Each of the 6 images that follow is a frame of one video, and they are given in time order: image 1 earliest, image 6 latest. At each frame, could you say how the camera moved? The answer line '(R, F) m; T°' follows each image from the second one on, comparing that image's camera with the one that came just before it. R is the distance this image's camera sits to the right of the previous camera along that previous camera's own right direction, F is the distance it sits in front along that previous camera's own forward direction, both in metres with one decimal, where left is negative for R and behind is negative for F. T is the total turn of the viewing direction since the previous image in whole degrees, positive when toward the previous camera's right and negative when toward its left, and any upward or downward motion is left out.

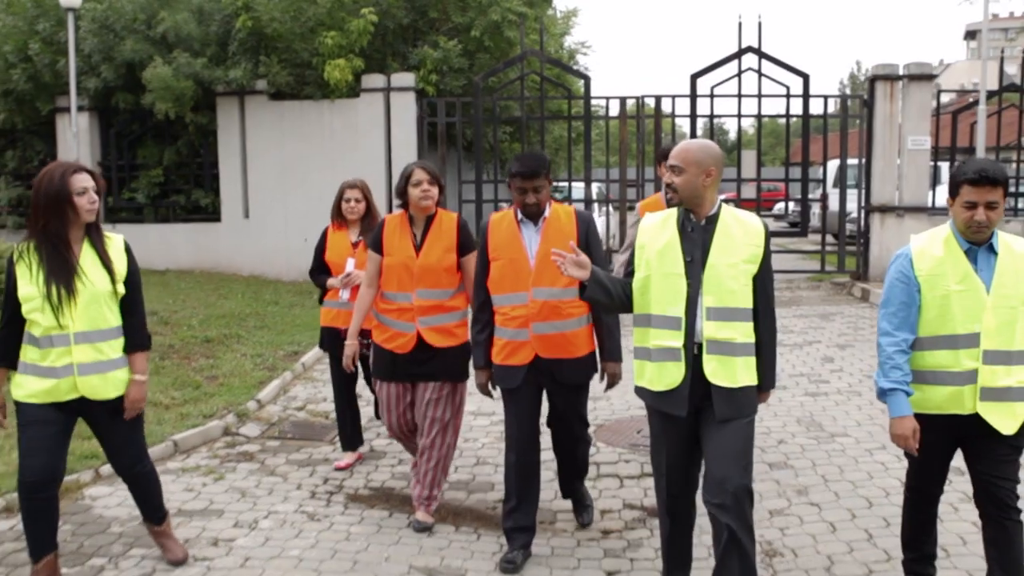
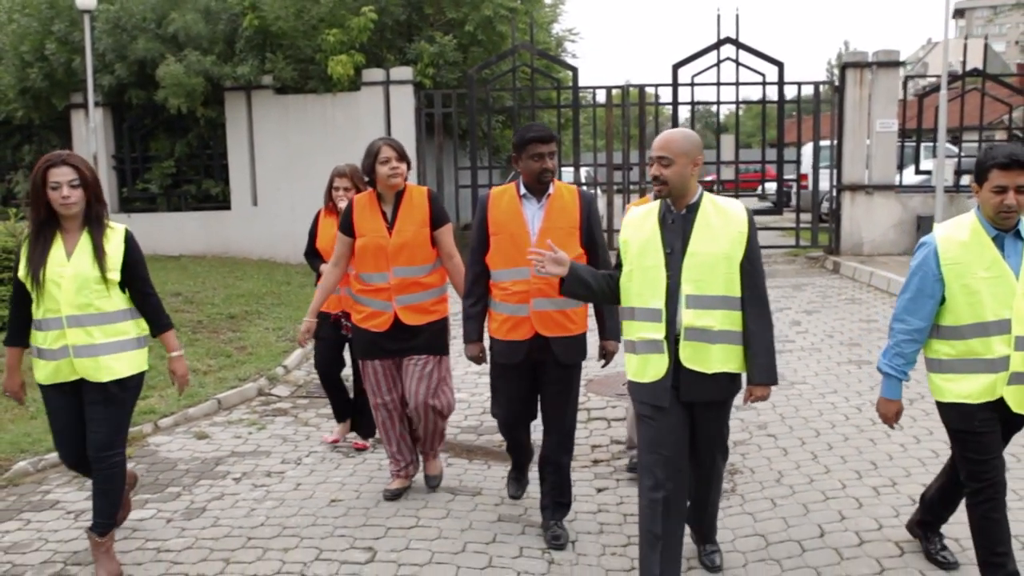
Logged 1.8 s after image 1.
(-0.1, -0.9) m; 0°
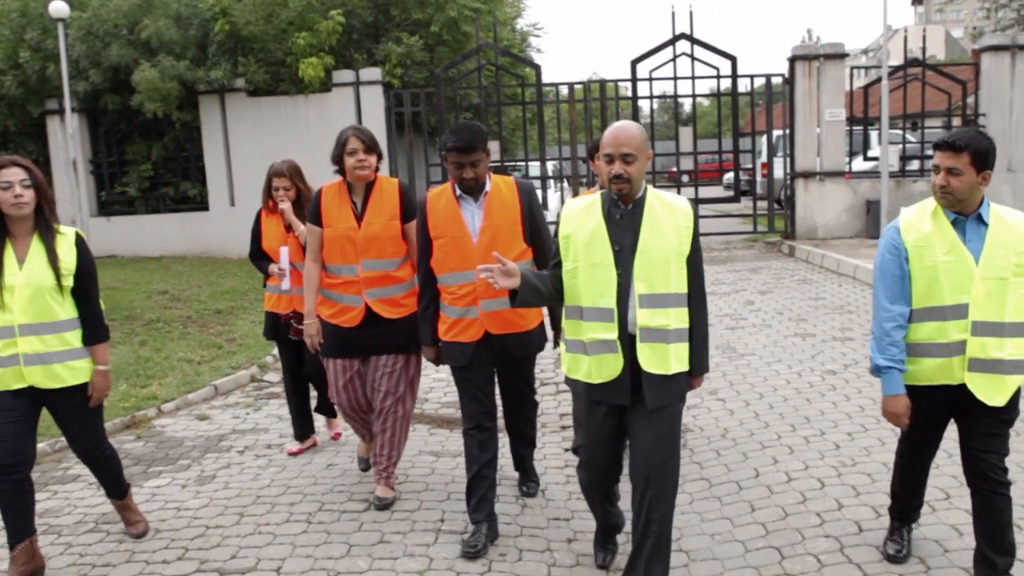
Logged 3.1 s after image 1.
(0.0, -0.6) m; +2°
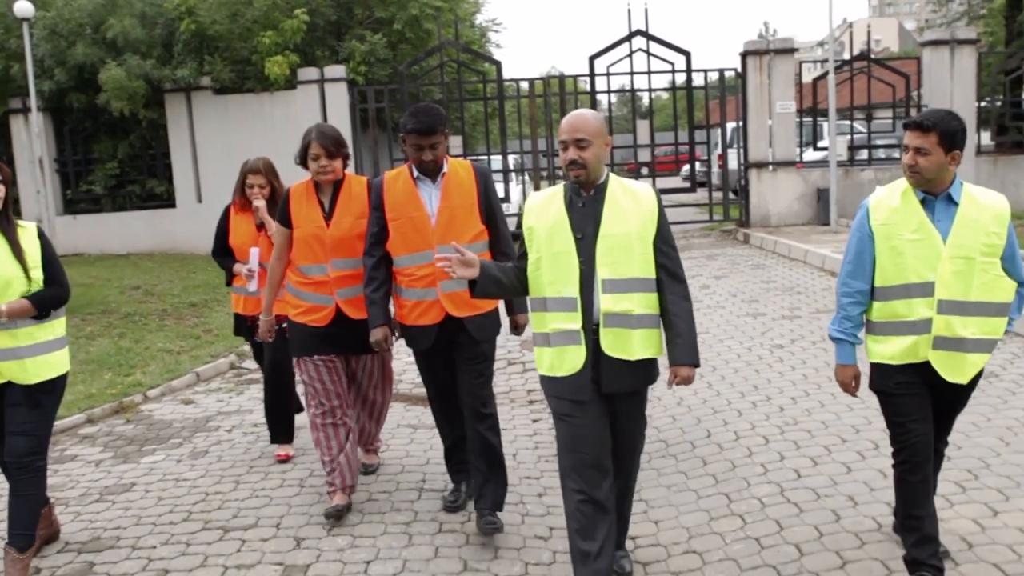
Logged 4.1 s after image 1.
(-0.1, -0.4) m; +2°
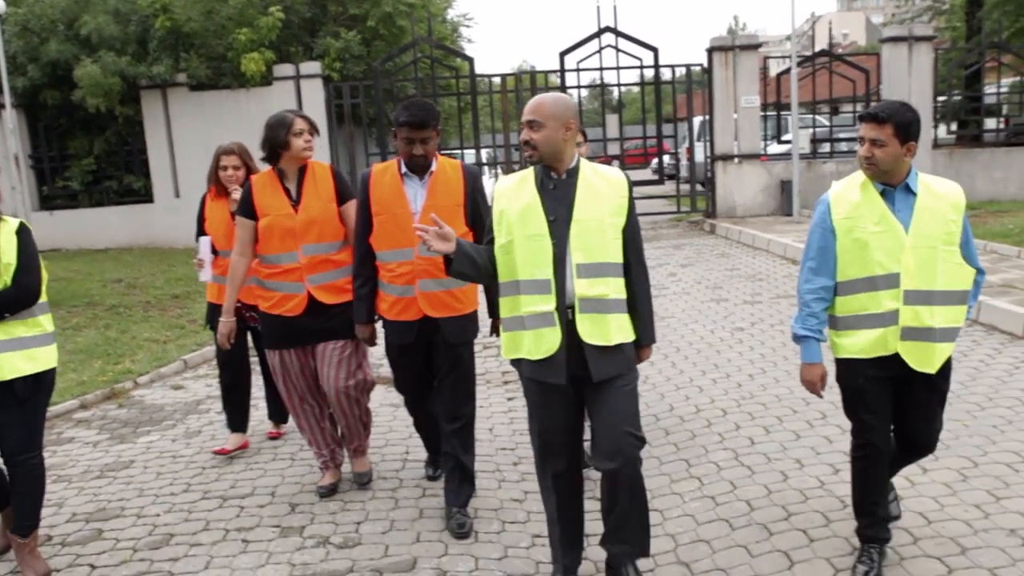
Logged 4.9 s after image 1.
(0.0, -0.4) m; +2°
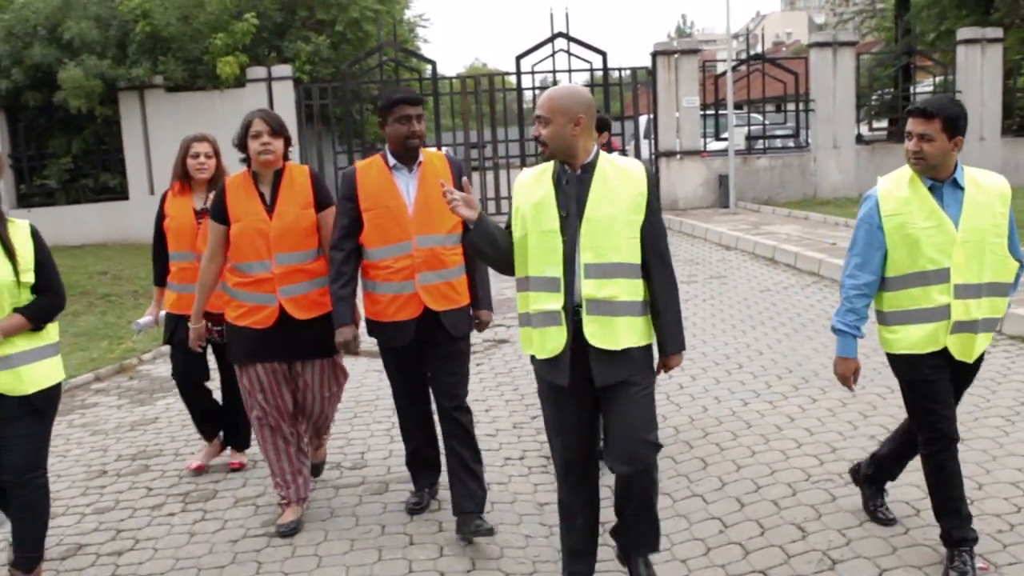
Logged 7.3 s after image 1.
(-0.1, -1.1) m; +3°
